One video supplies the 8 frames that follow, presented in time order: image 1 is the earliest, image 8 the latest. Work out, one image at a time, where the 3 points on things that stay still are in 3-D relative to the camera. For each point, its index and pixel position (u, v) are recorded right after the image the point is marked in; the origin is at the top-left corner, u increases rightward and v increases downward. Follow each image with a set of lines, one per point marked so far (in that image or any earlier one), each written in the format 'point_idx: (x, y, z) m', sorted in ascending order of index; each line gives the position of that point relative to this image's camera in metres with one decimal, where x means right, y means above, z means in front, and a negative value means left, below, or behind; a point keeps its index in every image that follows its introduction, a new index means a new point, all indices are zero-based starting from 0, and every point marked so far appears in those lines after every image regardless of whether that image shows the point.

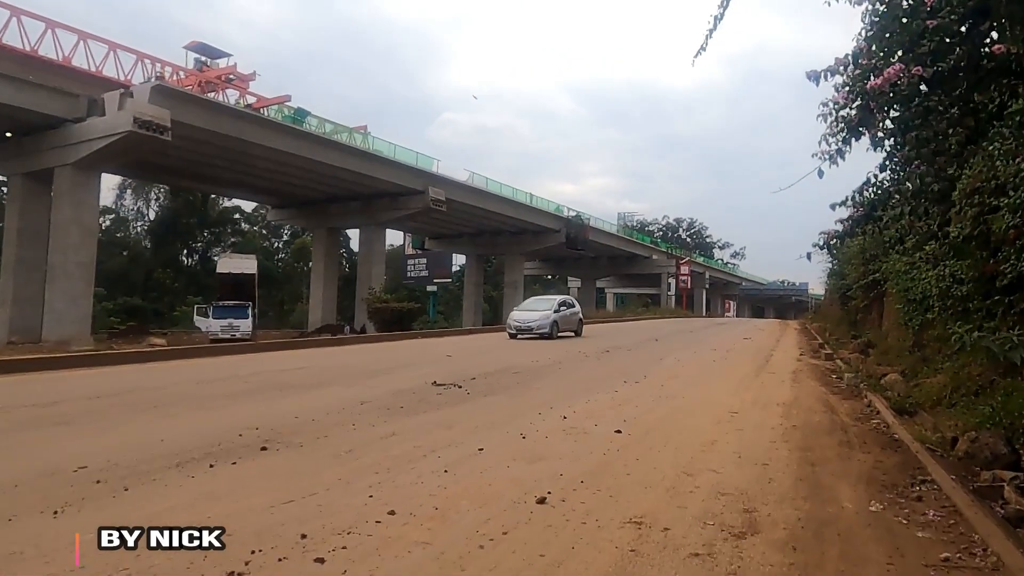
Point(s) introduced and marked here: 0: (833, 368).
0: (+6.7, -1.7, +15.3) m
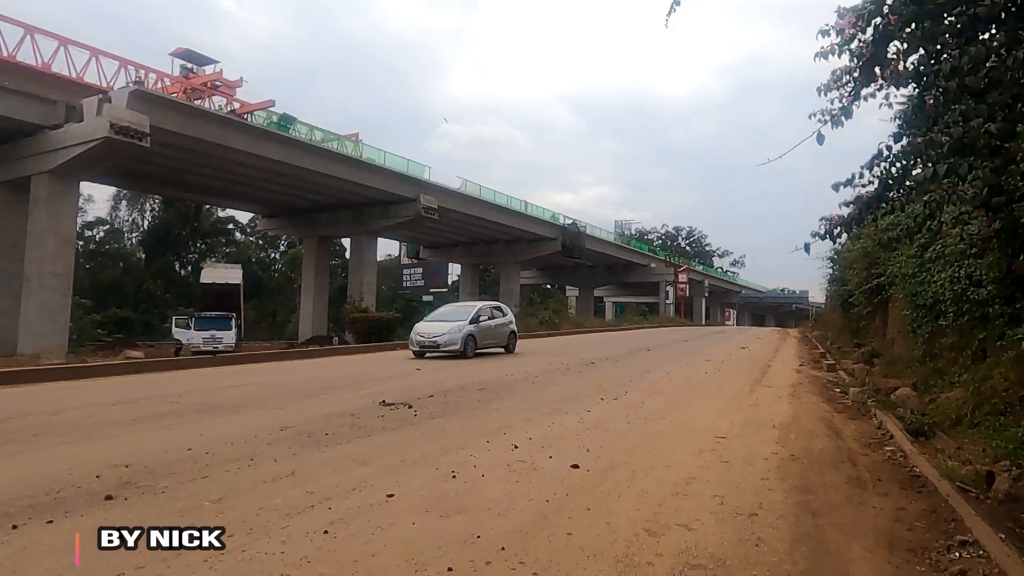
0: (+6.2, -1.8, +14.0) m
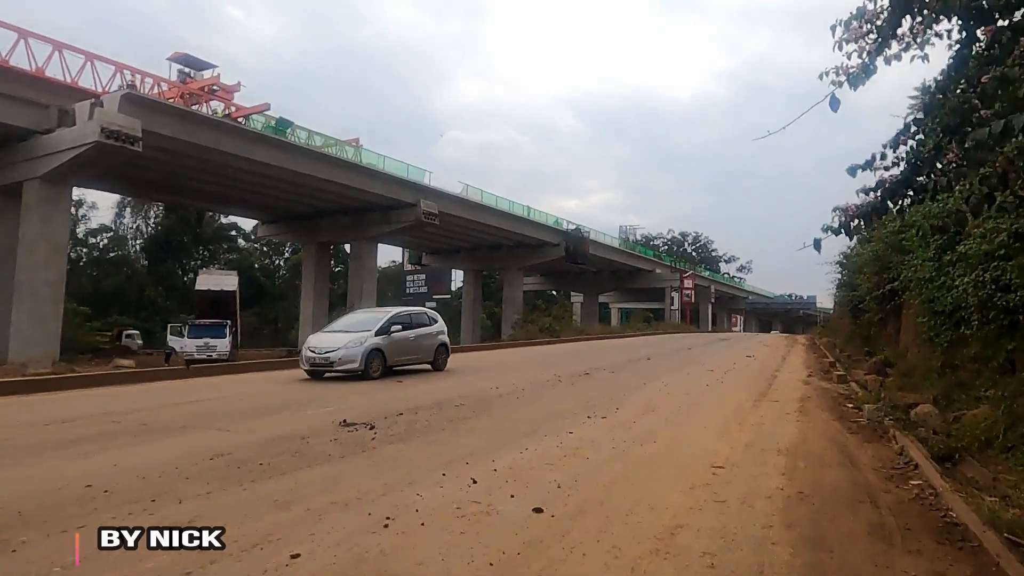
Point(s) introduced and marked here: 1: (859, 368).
0: (+5.9, -1.9, +12.9) m
1: (+8.5, -2.0, +18.0) m
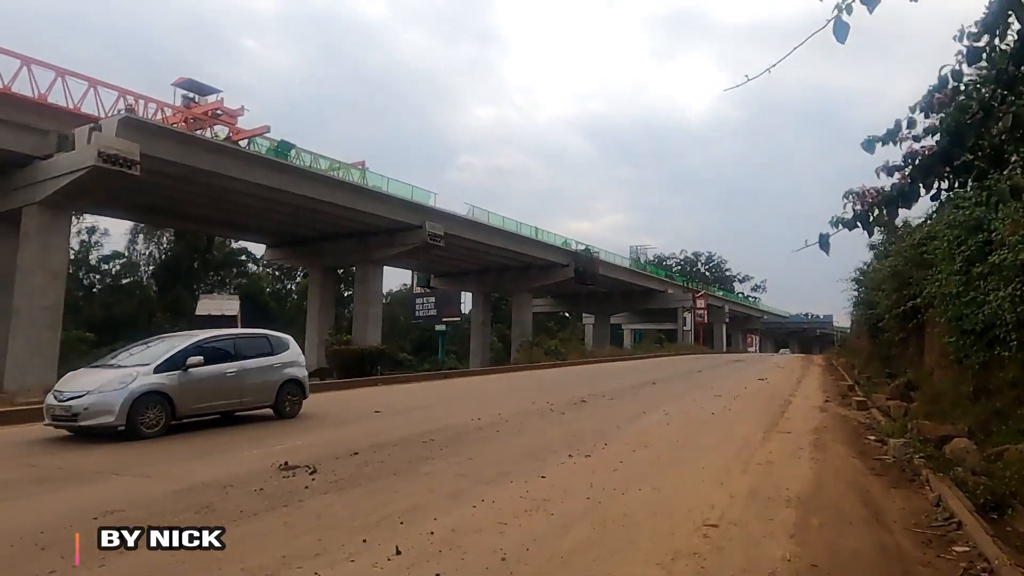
0: (+5.7, -2.2, +11.6) m
1: (+8.4, -2.4, +16.7) m
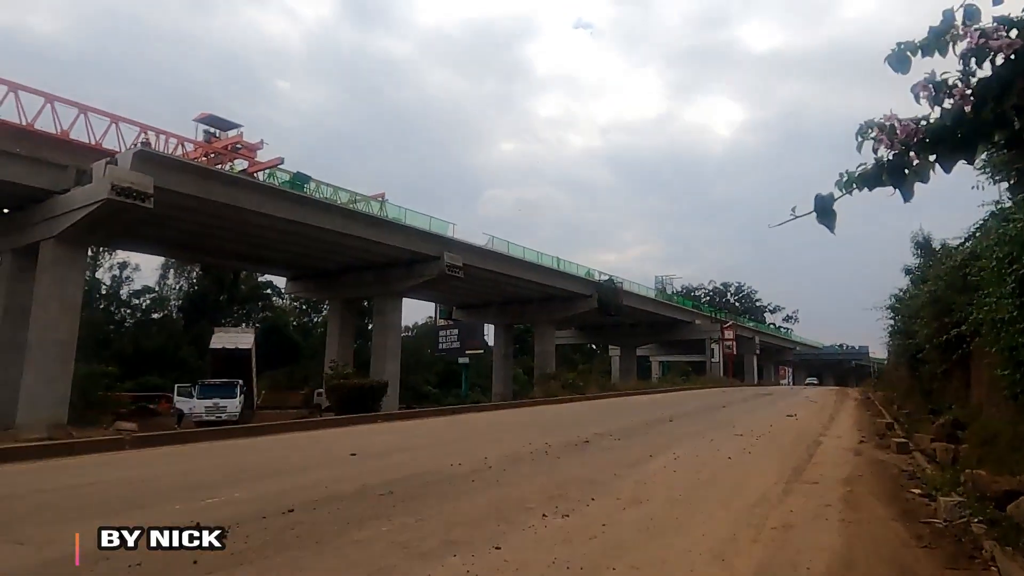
0: (+5.5, -2.5, +10.0) m
1: (+8.4, -2.9, +14.9) m
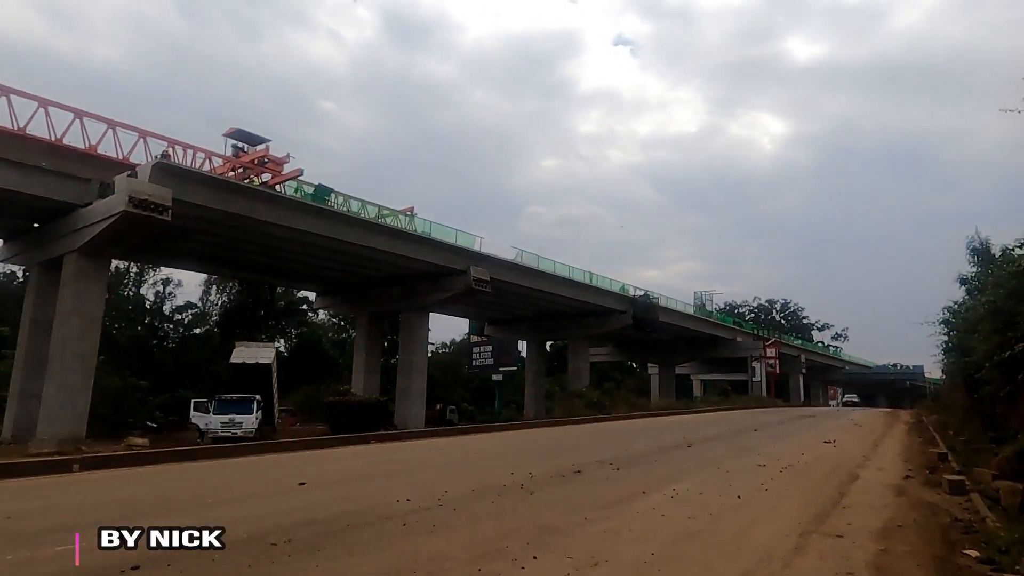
0: (+5.0, -2.5, +8.0) m
1: (+8.1, -3.1, +12.7) m
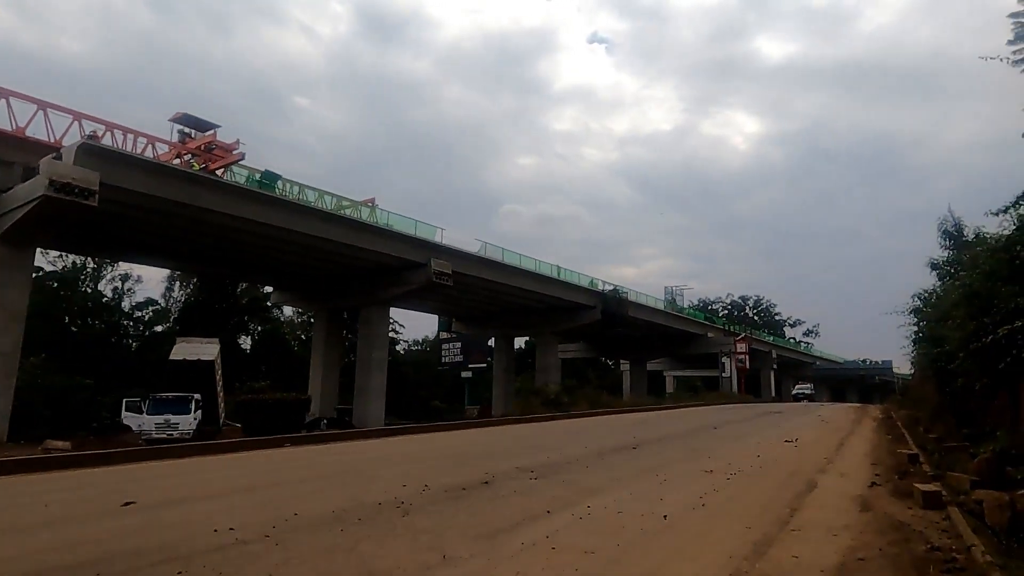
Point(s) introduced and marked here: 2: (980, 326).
0: (+3.7, -2.2, +6.2) m
1: (+6.7, -2.7, +11.0) m
2: (+9.0, -0.8, +14.2) m
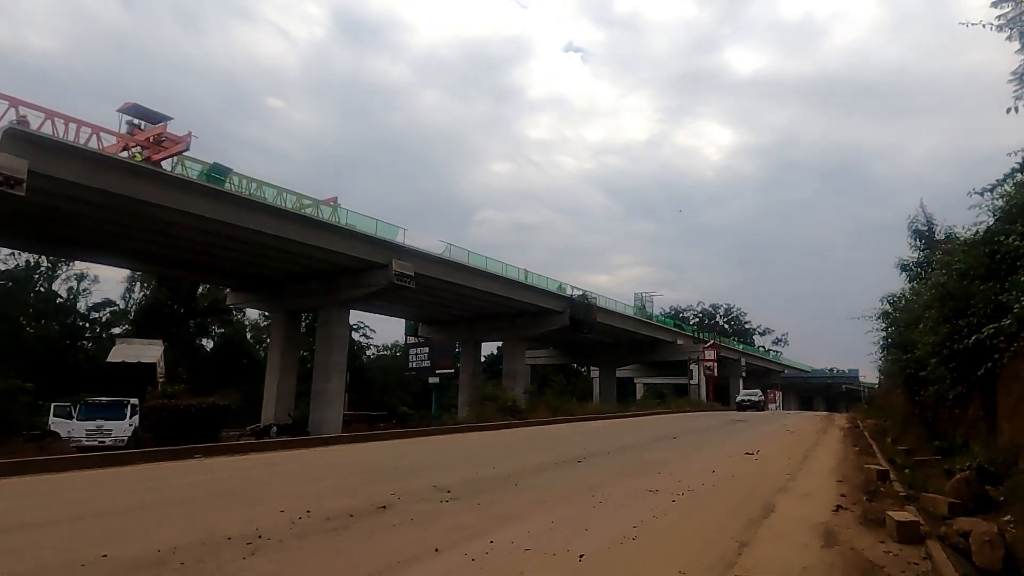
0: (+2.7, -2.1, +4.8) m
1: (+5.6, -2.7, +9.7) m
2: (+7.8, -0.8, +13.0) m
